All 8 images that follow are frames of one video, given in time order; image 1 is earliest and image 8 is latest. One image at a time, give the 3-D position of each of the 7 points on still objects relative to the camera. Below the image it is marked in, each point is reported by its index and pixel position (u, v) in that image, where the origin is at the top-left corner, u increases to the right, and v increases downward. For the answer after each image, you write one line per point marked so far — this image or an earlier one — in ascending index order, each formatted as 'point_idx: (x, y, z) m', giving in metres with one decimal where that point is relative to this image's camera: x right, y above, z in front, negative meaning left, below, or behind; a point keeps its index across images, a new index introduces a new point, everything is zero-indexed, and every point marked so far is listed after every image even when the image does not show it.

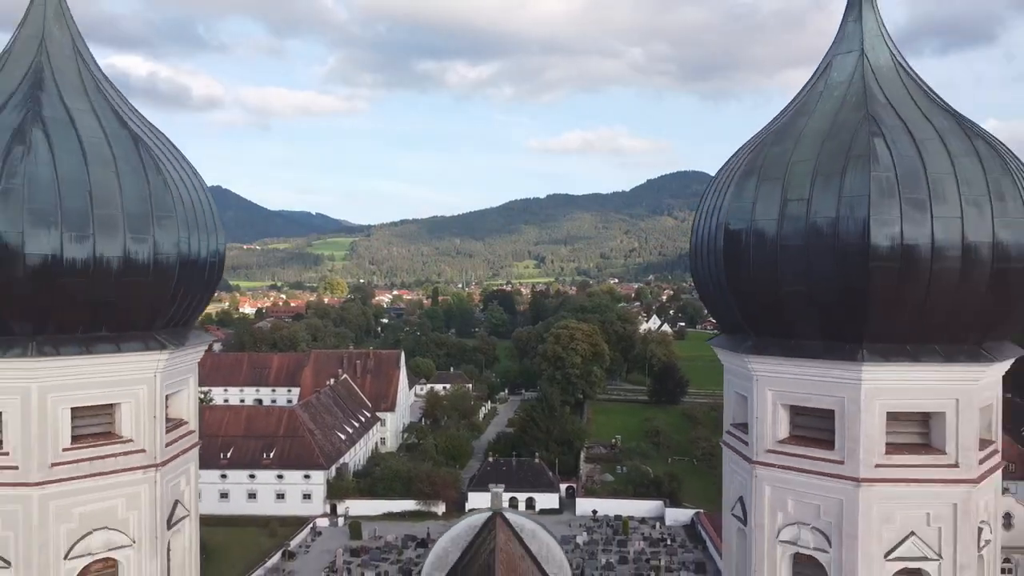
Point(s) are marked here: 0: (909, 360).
0: (+2.9, -0.5, +5.8) m
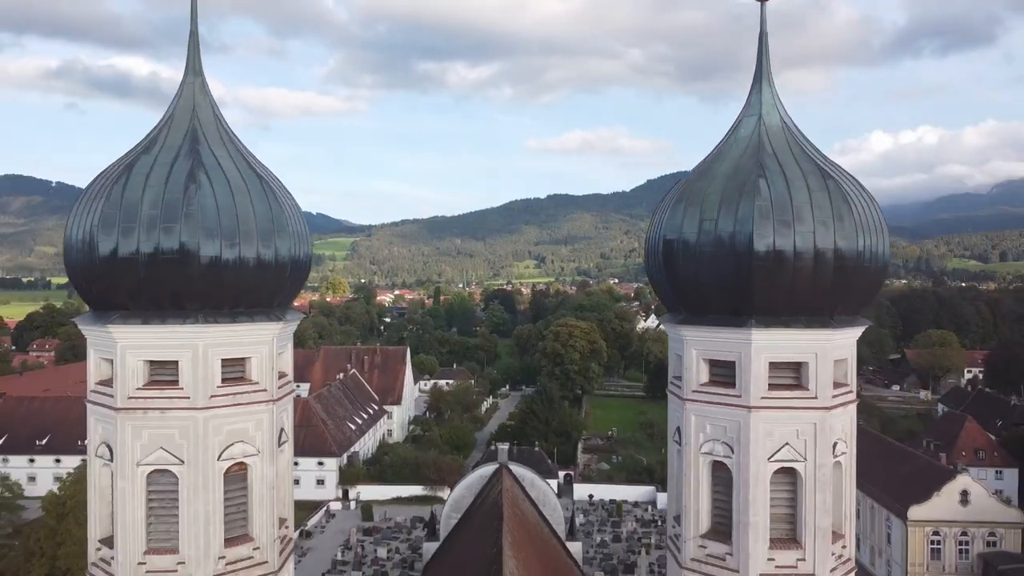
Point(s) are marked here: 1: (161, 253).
0: (+3.0, -0.4, +8.6) m
1: (-3.8, +0.4, +8.4) m
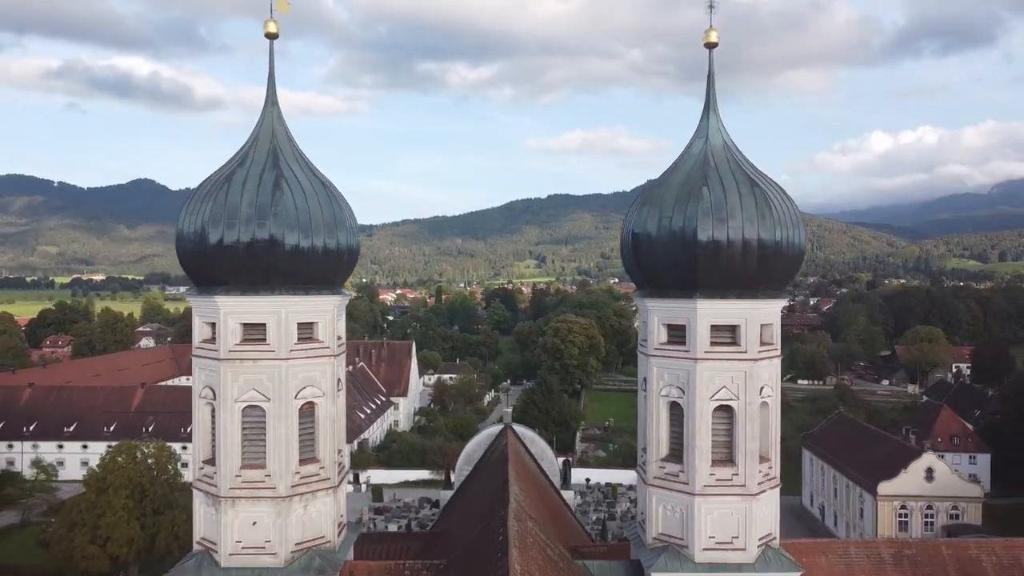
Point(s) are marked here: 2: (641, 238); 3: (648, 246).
0: (+3.1, -0.1, +11.5) m
1: (-3.7, +0.7, +11.3) m
2: (+2.0, +0.8, +11.9) m
3: (+2.1, +0.6, +11.8) m
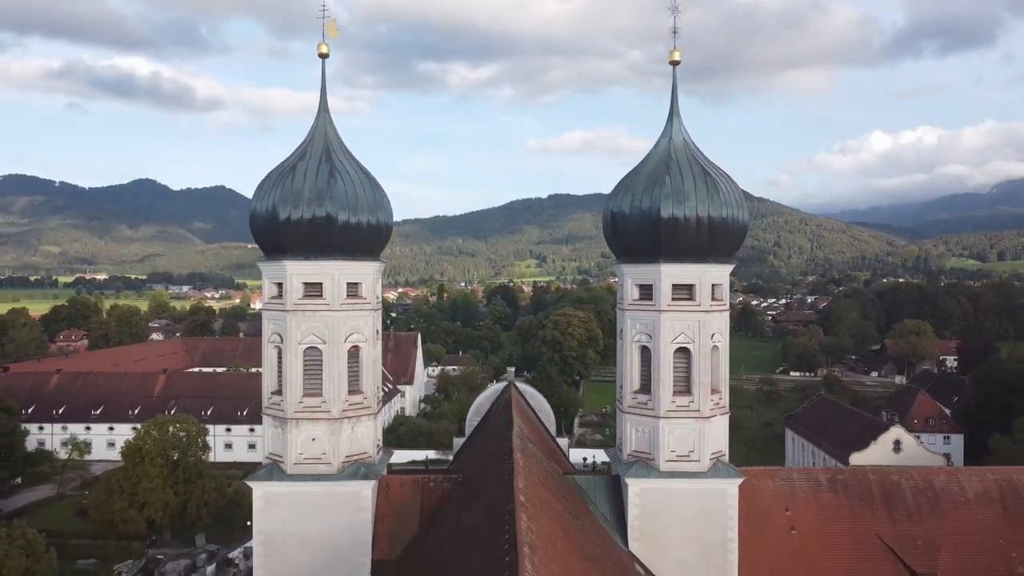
0: (+3.1, +0.5, +14.6) m
1: (-3.6, +1.3, +14.4) m
2: (+2.1, +1.4, +15.0) m
3: (+2.2, +1.3, +14.9) m
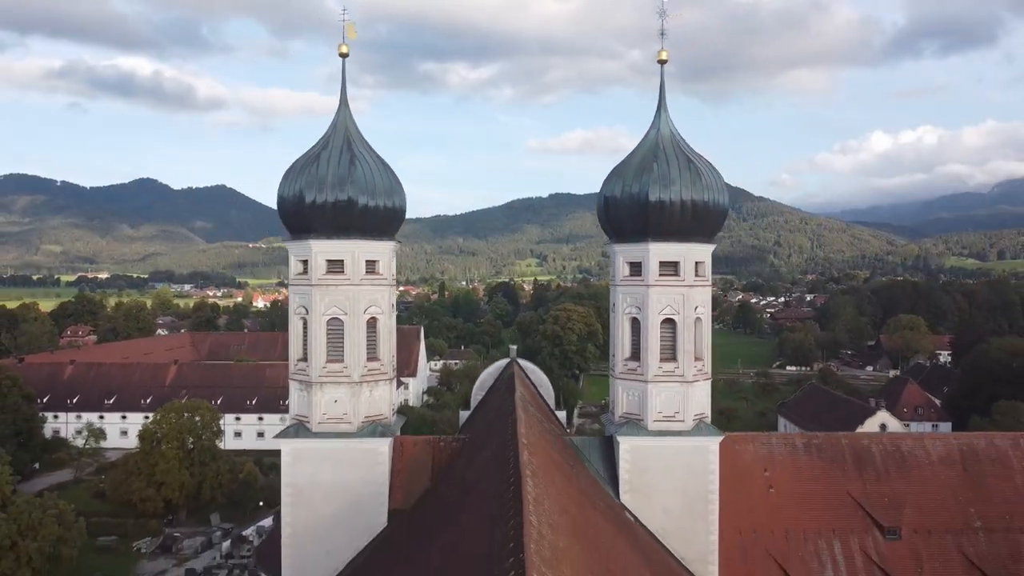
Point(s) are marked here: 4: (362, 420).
0: (+3.2, +1.0, +16.2) m
1: (-3.6, +1.8, +16.0) m
2: (+2.1, +1.9, +16.6) m
3: (+2.3, +1.7, +16.5) m
4: (-3.2, -2.8, +16.3) m
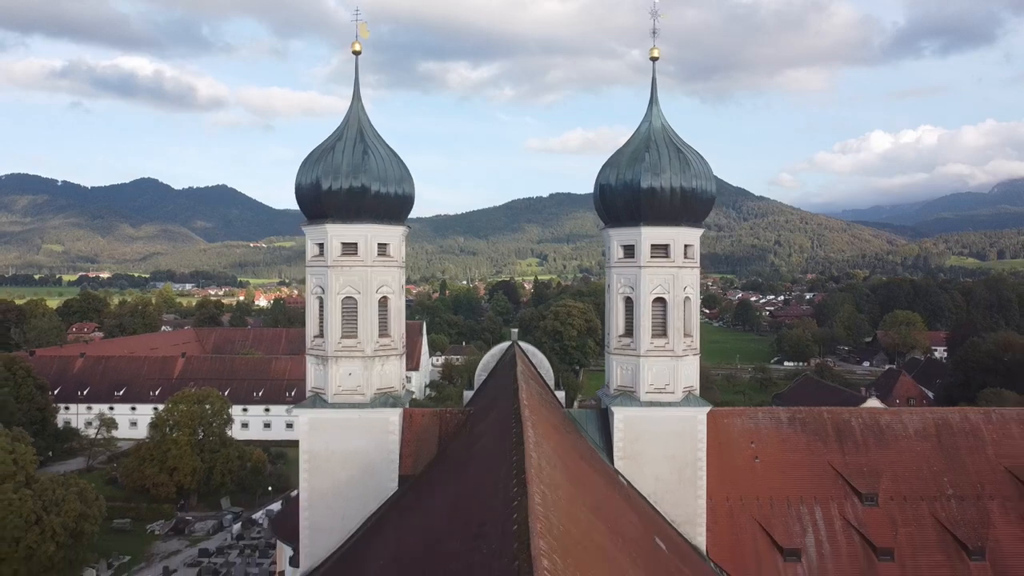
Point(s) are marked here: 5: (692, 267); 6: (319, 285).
0: (+3.2, +1.4, +17.4) m
1: (-3.5, +2.2, +17.2) m
2: (+2.2, +2.3, +17.8) m
3: (+2.3, +2.2, +17.7) m
4: (-3.1, -2.4, +17.5) m
5: (+4.1, +0.5, +17.7) m
6: (-4.4, +0.1, +17.6) m
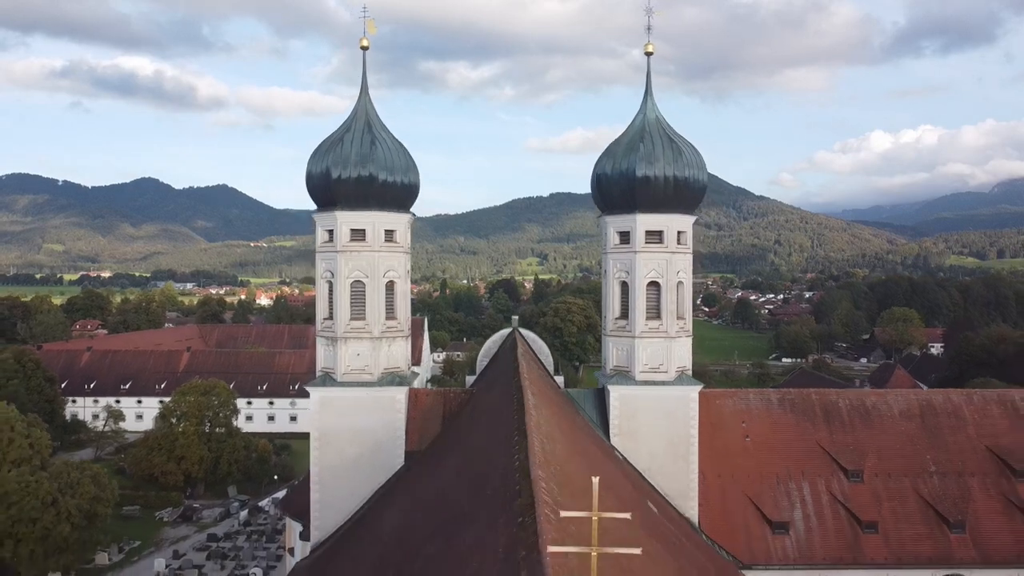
0: (+3.3, +1.8, +18.2) m
1: (-3.5, +2.6, +18.1) m
2: (+2.2, +2.7, +18.7) m
3: (+2.3, +2.5, +18.5) m
4: (-3.1, -2.0, +18.4) m
5: (+4.2, +0.8, +18.6) m
6: (-4.4, +0.4, +18.4) m
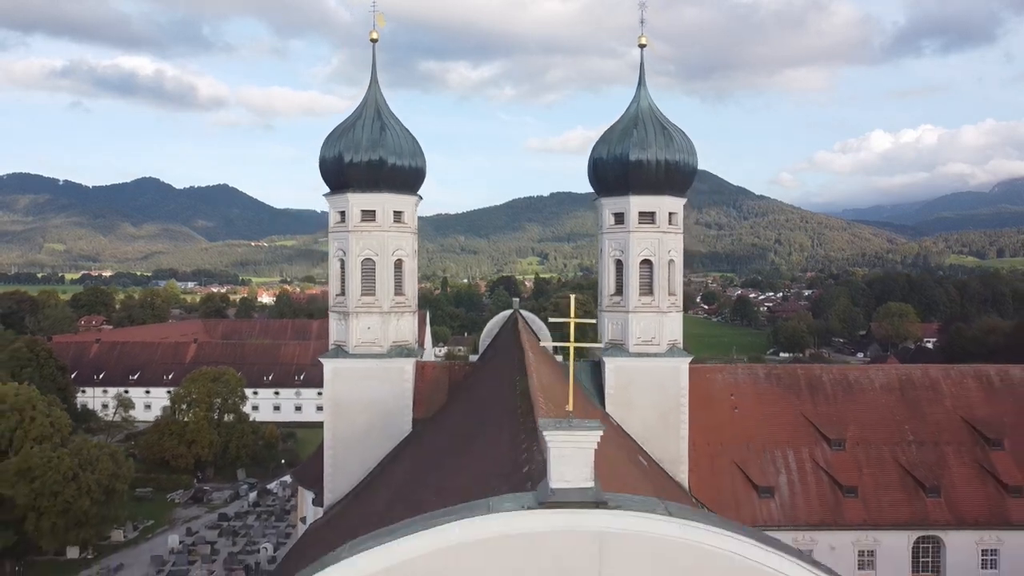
0: (+3.3, +2.3, +19.4) m
1: (-3.5, +3.1, +19.2) m
2: (+2.2, +3.2, +19.8) m
3: (+2.4, +3.1, +19.7) m
4: (-3.1, -1.4, +19.6) m
5: (+4.2, +1.4, +19.8) m
6: (-4.4, +1.0, +19.6) m
